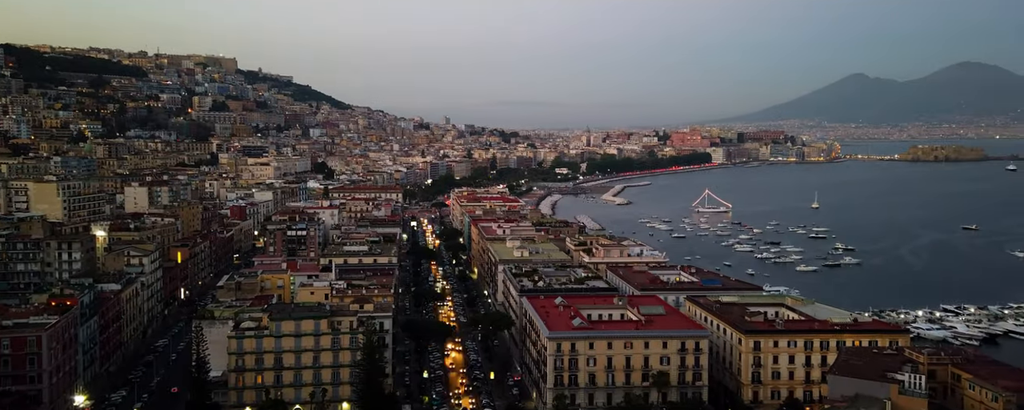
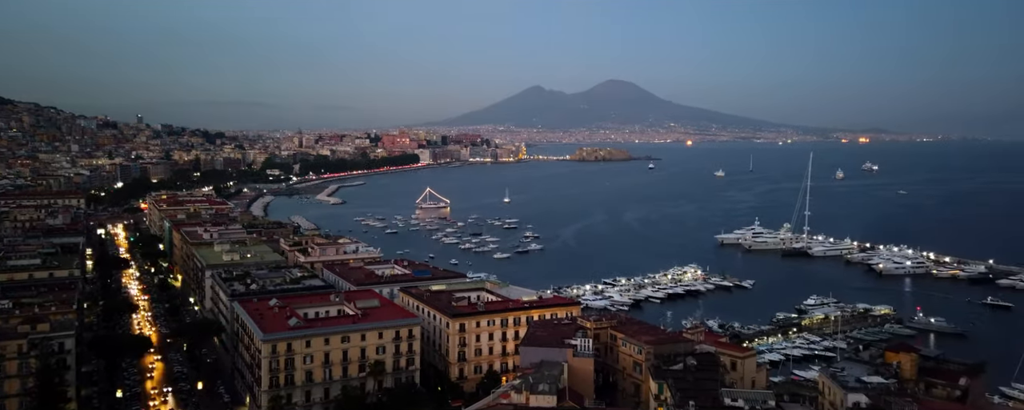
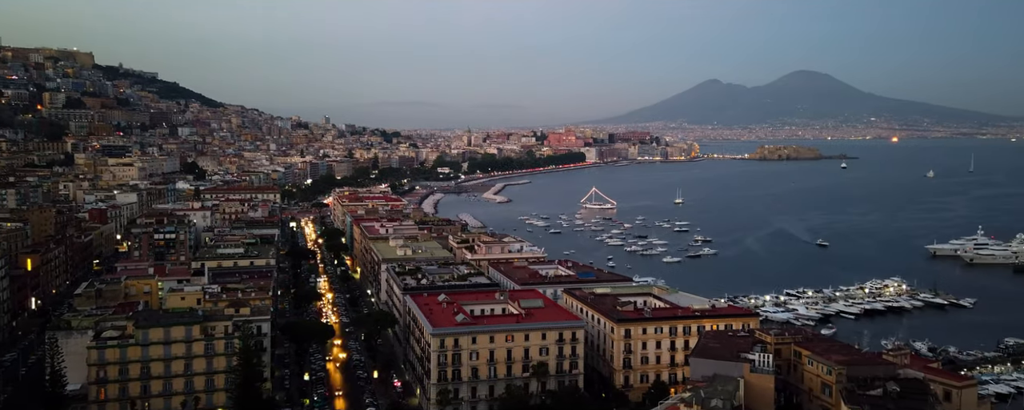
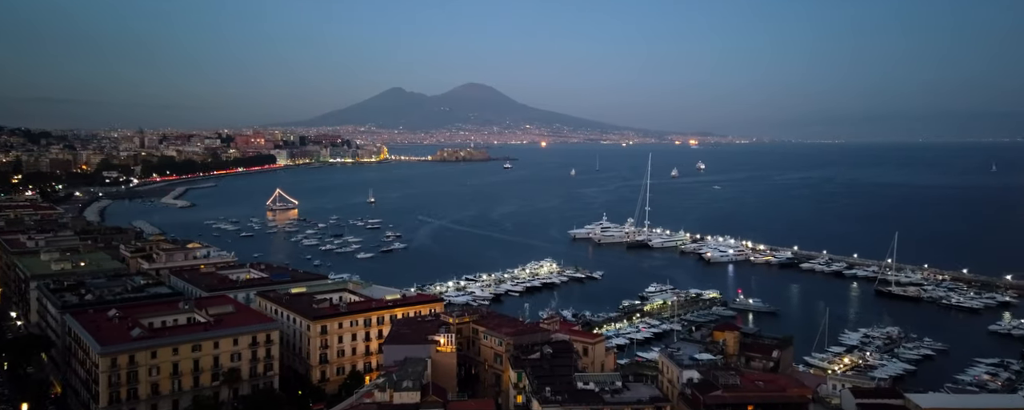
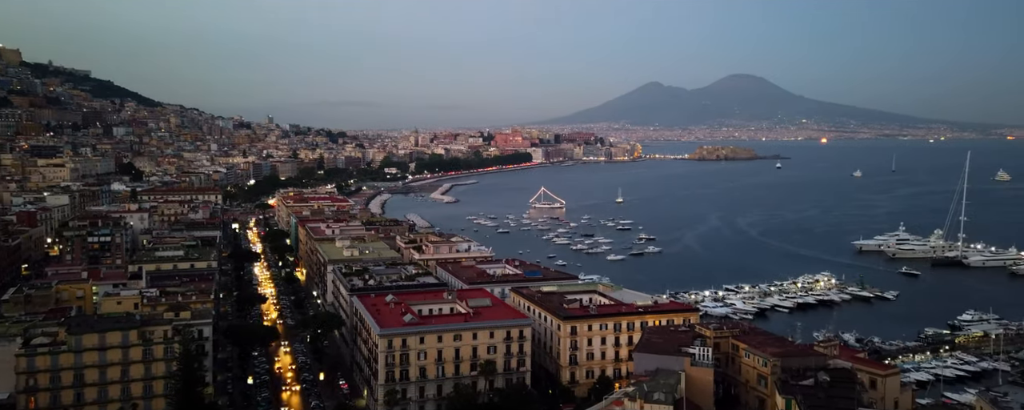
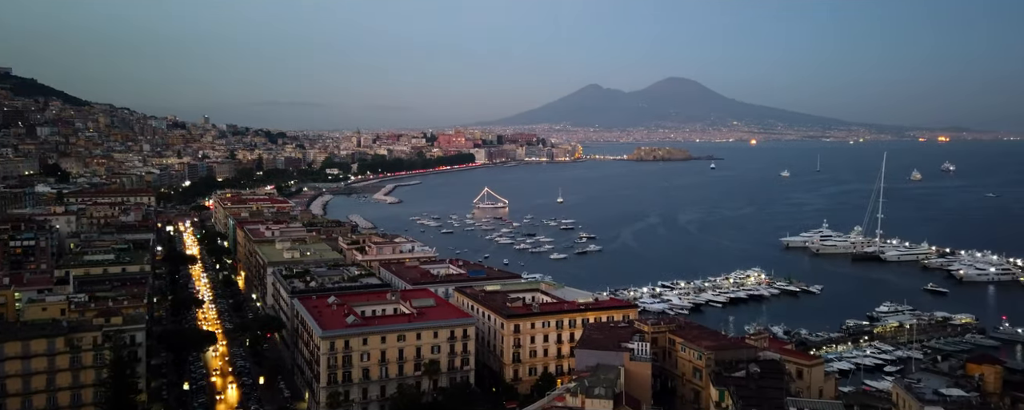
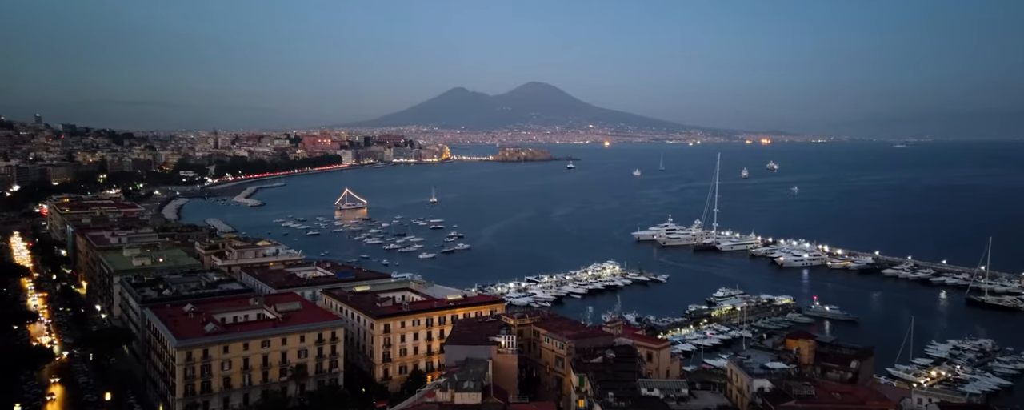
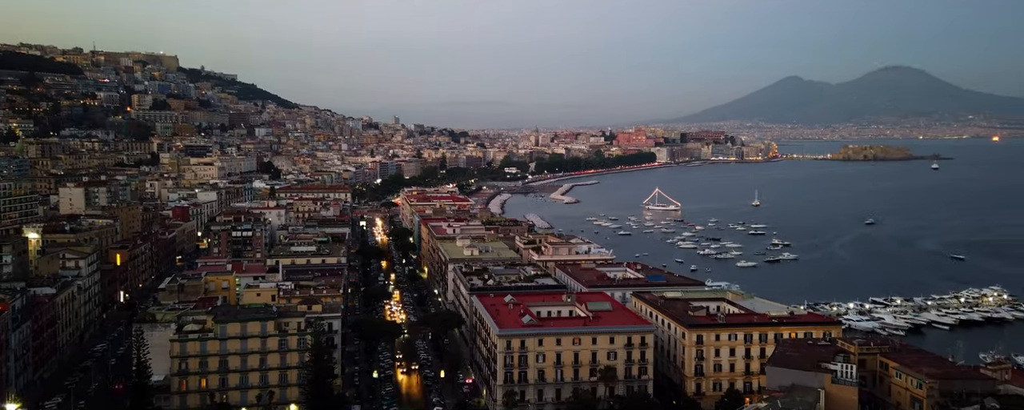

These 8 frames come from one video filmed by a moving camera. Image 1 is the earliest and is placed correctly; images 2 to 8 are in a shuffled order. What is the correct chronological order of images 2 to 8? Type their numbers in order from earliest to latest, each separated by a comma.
8, 3, 5, 6, 2, 7, 4
